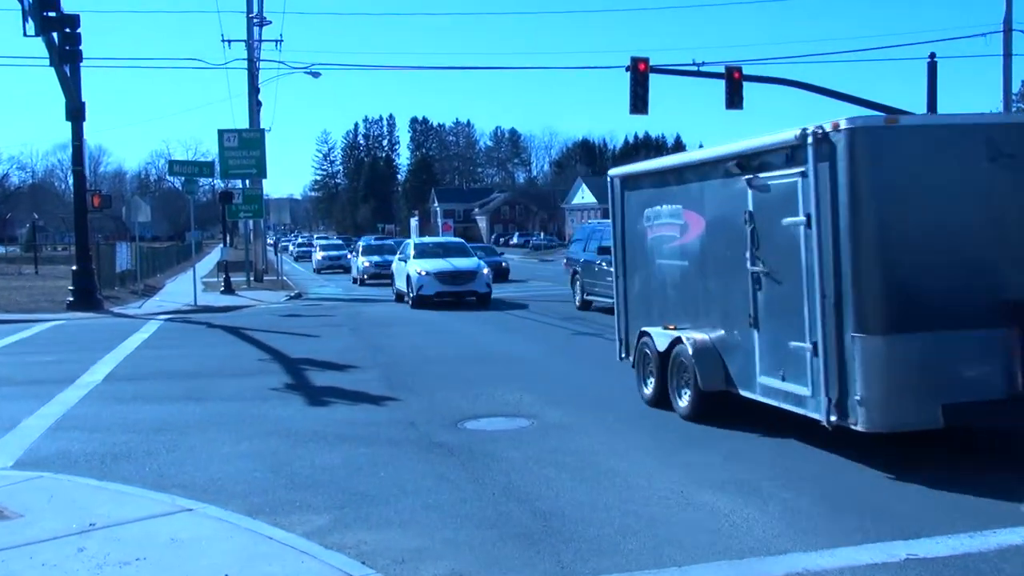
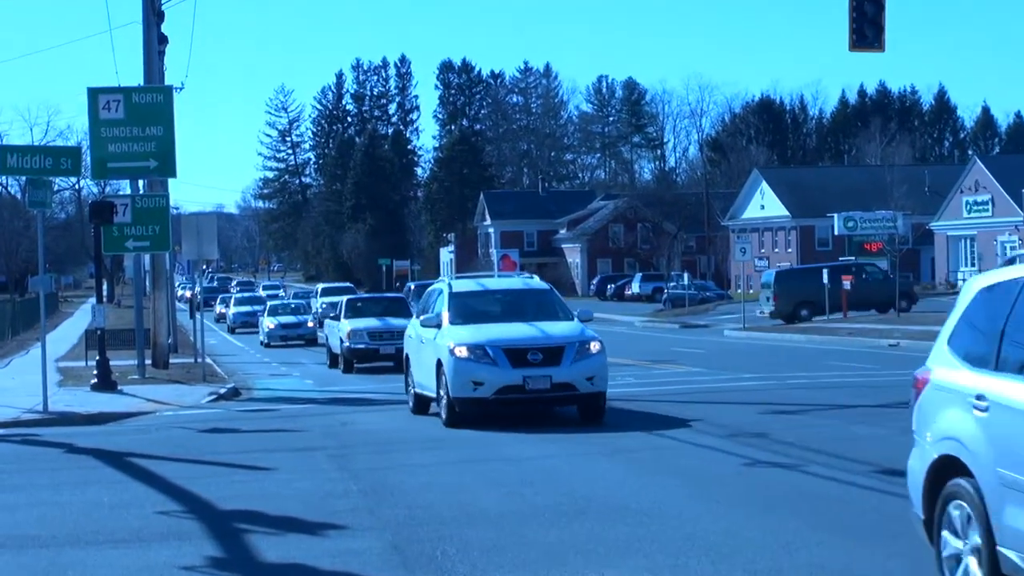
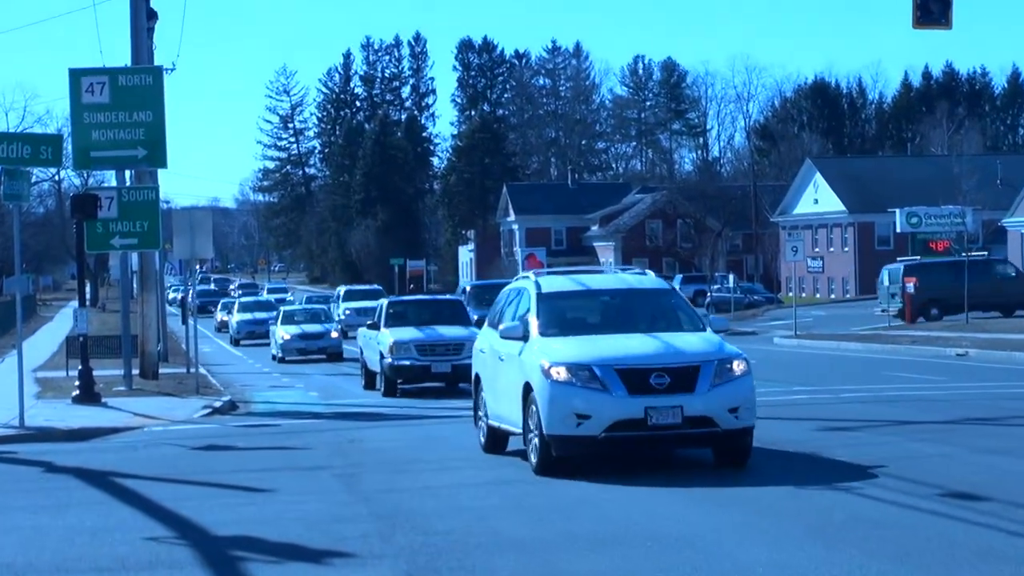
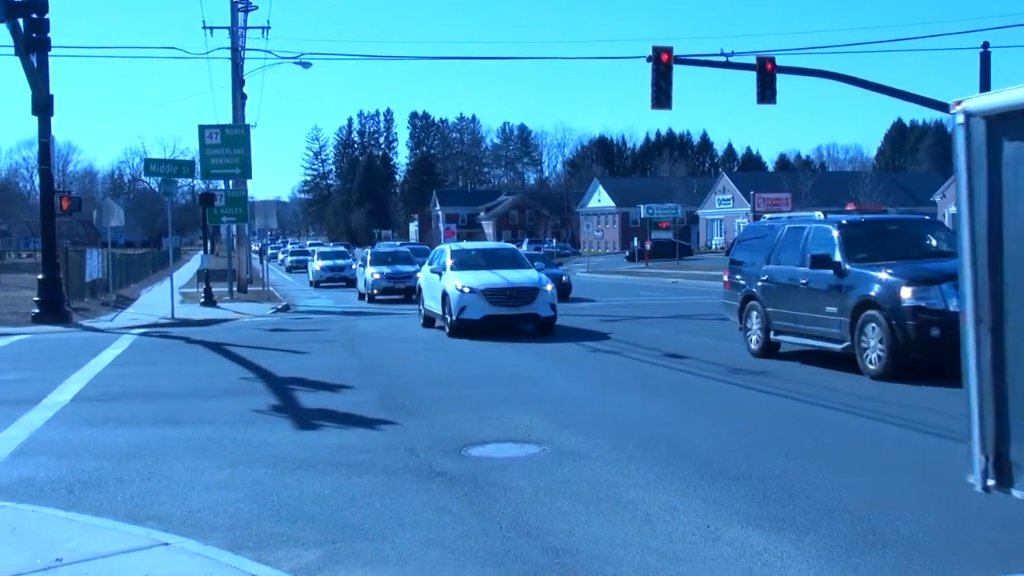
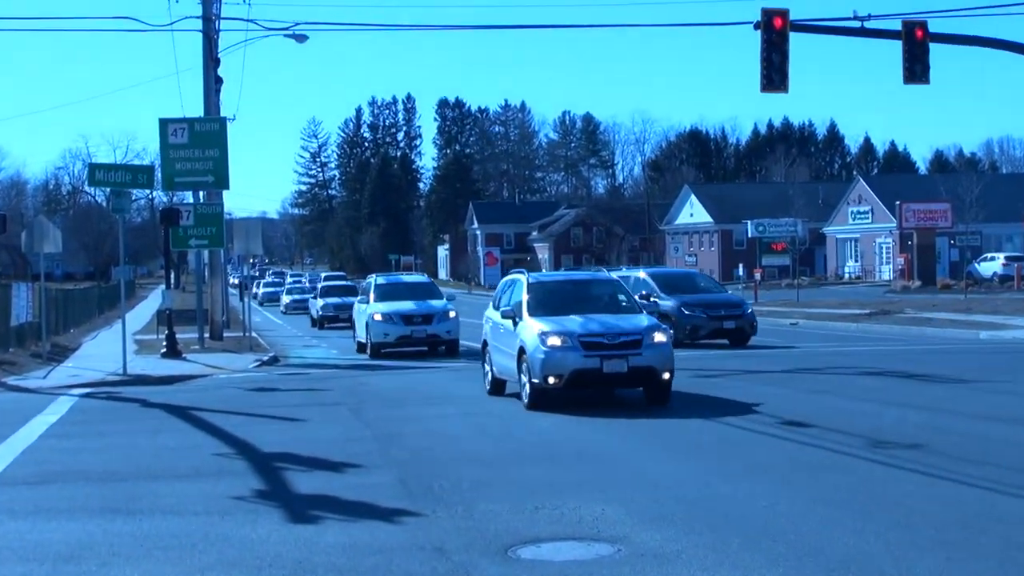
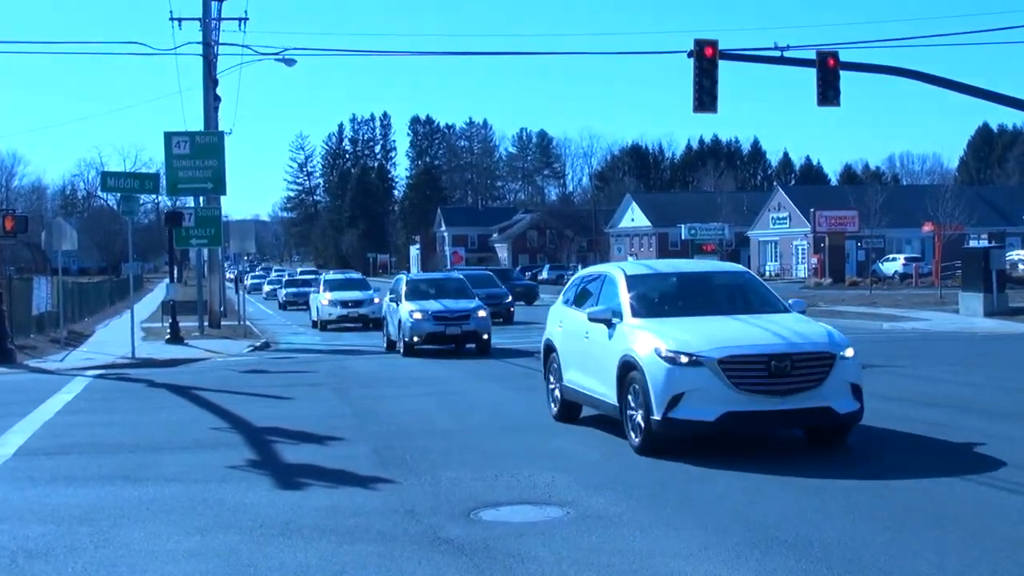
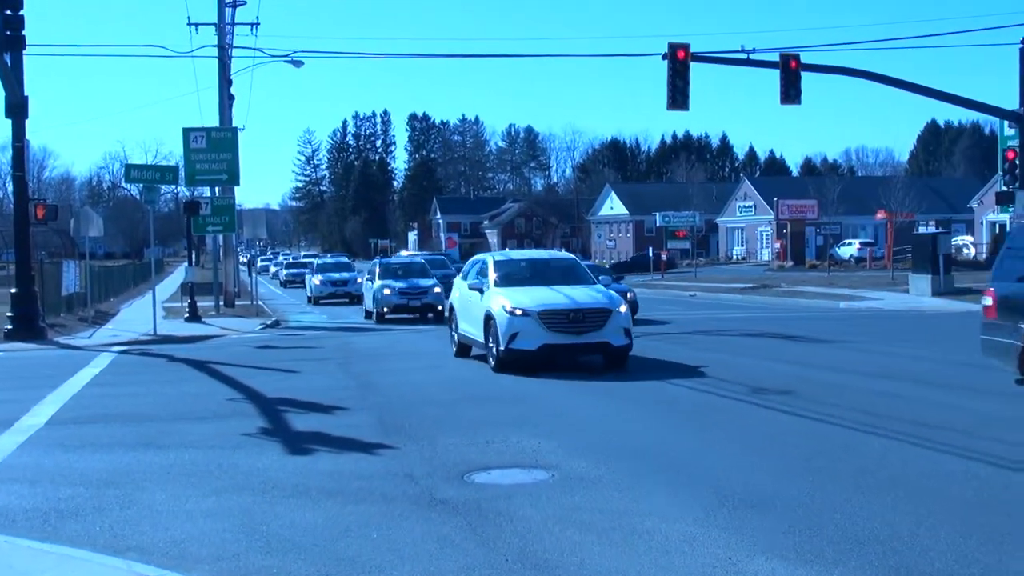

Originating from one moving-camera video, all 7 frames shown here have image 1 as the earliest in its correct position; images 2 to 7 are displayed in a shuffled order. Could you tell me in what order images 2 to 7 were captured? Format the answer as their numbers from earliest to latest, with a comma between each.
4, 7, 6, 5, 2, 3
